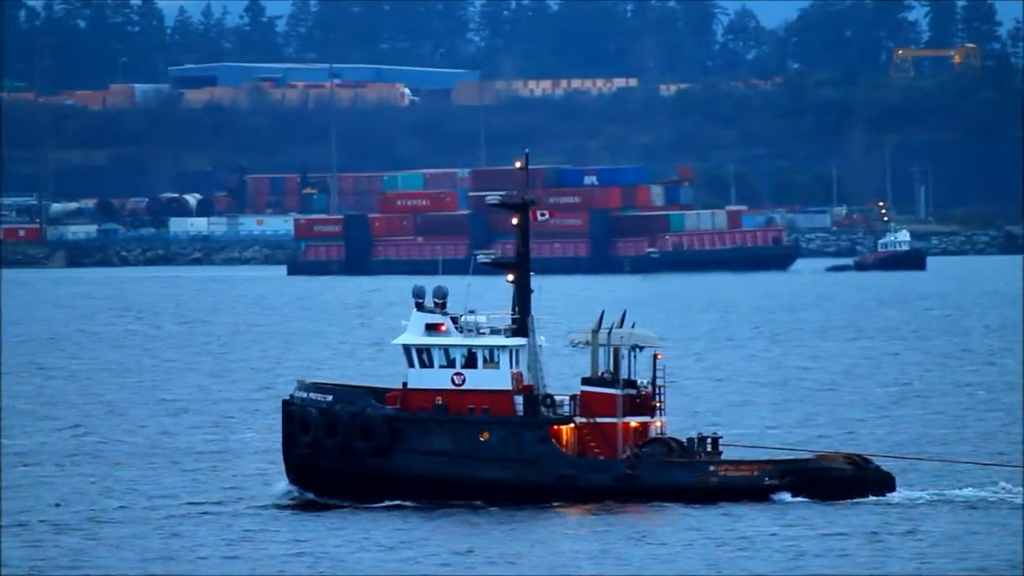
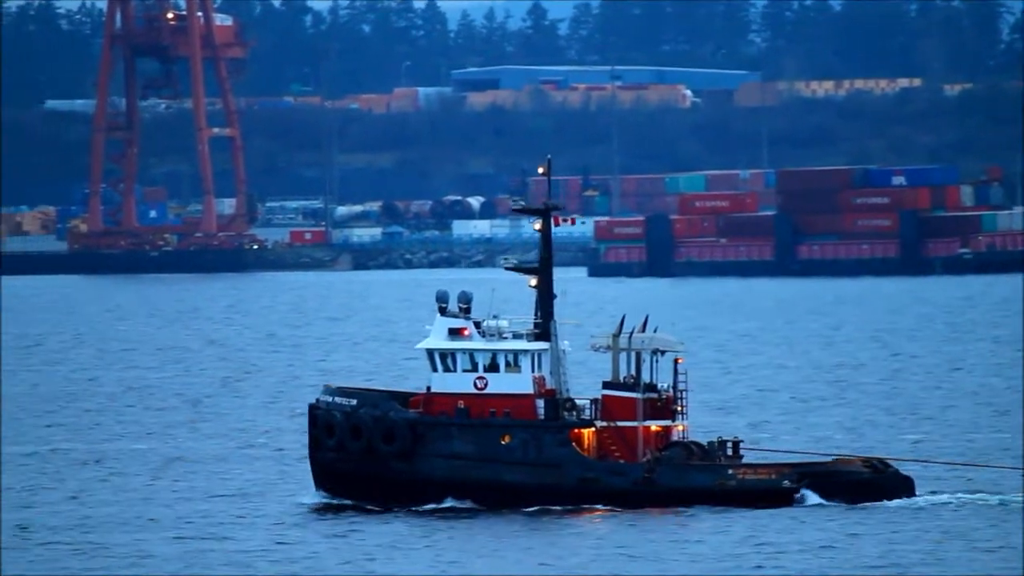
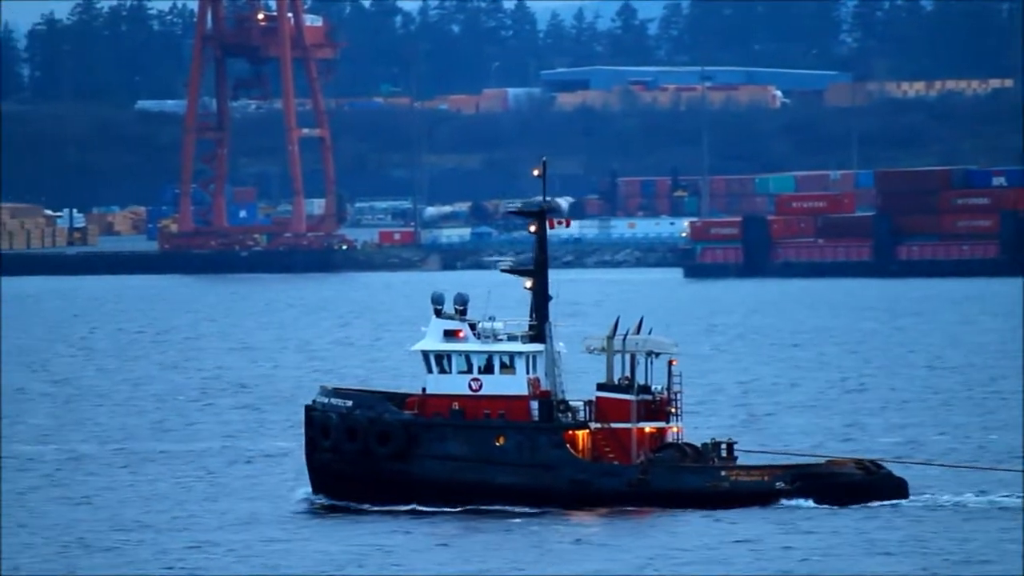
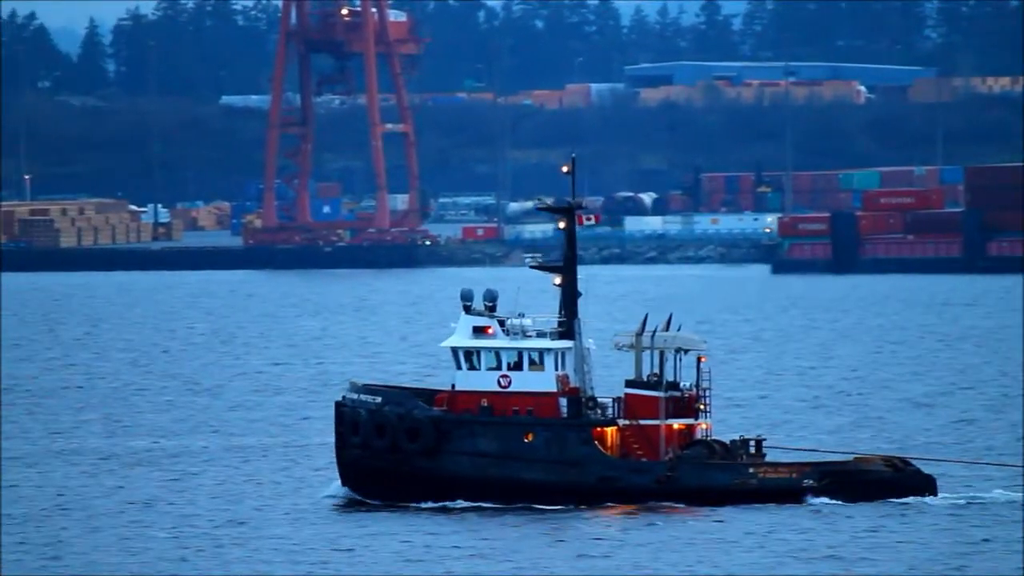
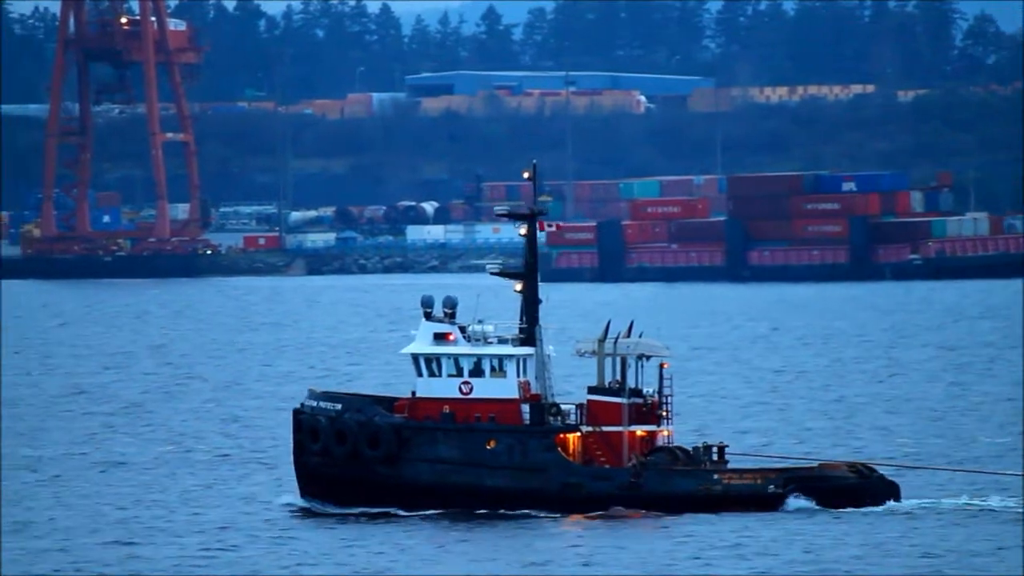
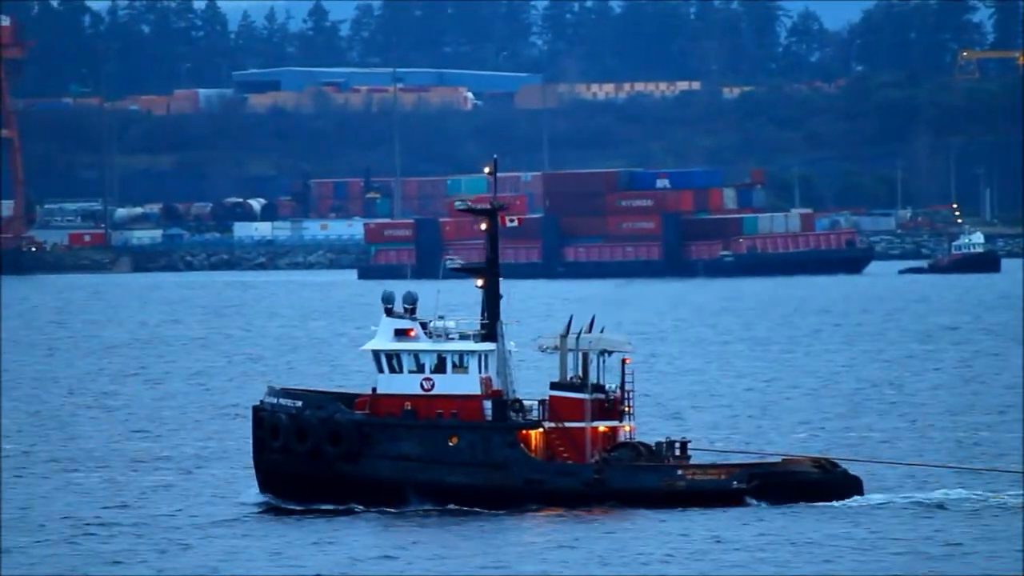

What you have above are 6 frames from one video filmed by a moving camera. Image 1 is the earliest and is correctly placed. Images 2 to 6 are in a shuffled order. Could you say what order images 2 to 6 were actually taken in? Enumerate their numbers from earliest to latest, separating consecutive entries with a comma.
6, 5, 2, 3, 4
